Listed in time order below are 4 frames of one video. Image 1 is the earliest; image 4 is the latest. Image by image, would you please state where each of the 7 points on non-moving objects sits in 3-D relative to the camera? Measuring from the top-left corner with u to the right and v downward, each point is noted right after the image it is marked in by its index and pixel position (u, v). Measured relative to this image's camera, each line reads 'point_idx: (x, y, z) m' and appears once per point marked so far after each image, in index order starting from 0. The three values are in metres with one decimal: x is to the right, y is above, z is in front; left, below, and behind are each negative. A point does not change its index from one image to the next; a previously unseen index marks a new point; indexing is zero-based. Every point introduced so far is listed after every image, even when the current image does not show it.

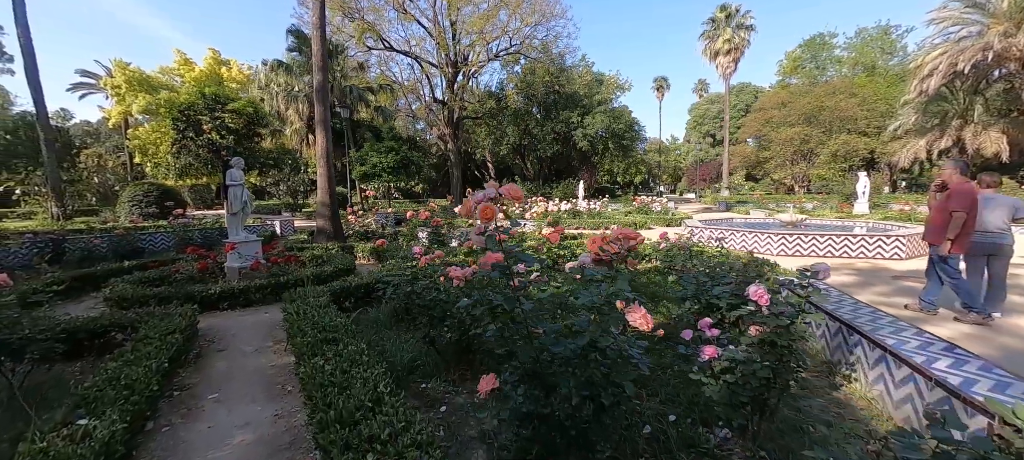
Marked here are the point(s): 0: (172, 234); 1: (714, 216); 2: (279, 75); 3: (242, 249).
0: (-8.2, -0.1, +9.7) m
1: (+8.3, +0.6, +16.6) m
2: (-11.2, +7.4, +19.3) m
3: (-4.0, -0.3, +6.0) m
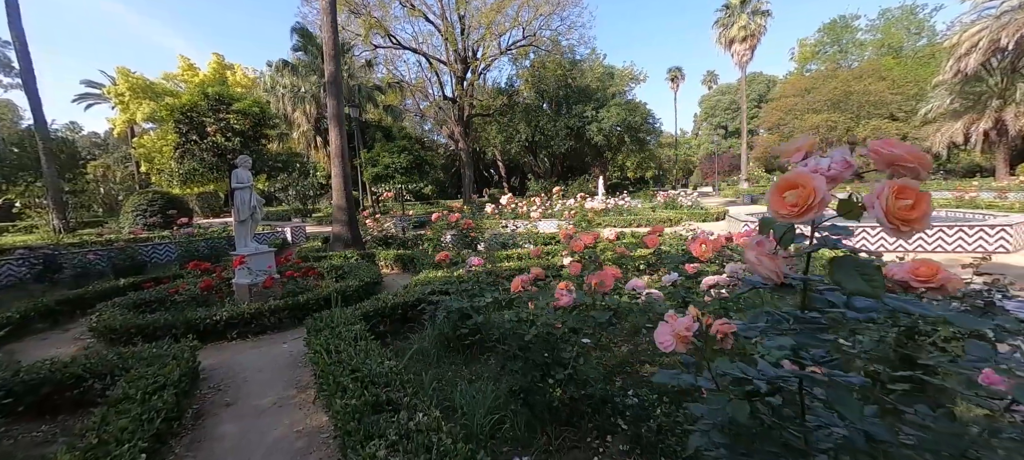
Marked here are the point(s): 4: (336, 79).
0: (-7.4, -0.3, +8.9) m
1: (+9.2, +0.8, +15.5) m
2: (-10.5, +7.1, +18.6) m
3: (-3.3, -0.4, +5.1) m
4: (-3.7, +3.2, +8.4) m
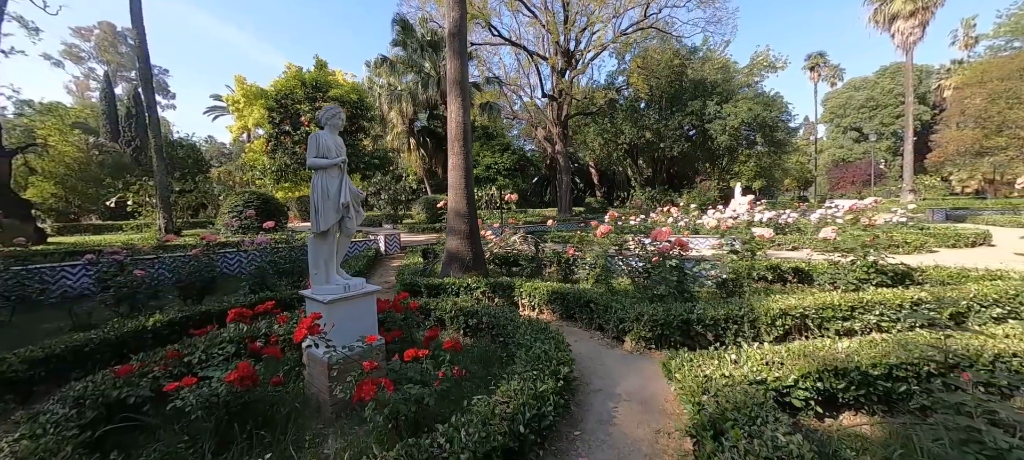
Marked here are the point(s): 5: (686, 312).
0: (-4.5, -0.4, +7.1) m
1: (+13.0, 0.0, +10.6) m
2: (-5.6, +6.8, +17.3) m
3: (-1.1, -0.6, +2.6) m
4: (-0.8, +3.0, +6.0) m
5: (+1.5, -0.7, +3.4) m
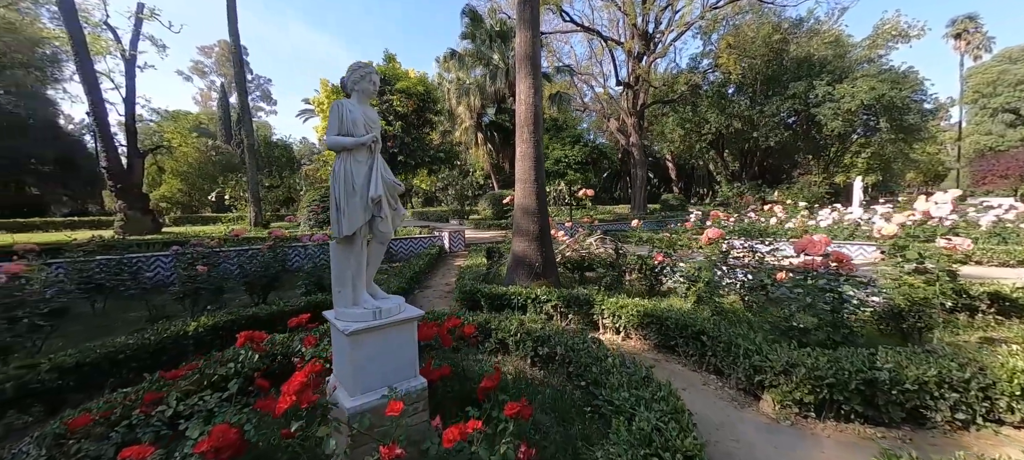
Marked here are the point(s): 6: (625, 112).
0: (-3.3, -0.4, +6.9) m
1: (+14.6, -0.2, +7.4) m
2: (-2.5, +7.0, +17.0) m
3: (-0.7, -0.6, +1.9) m
4: (+0.3, +3.0, +5.1) m
5: (+2.0, -0.8, +2.2) m
6: (+5.7, +5.9, +19.9) m
